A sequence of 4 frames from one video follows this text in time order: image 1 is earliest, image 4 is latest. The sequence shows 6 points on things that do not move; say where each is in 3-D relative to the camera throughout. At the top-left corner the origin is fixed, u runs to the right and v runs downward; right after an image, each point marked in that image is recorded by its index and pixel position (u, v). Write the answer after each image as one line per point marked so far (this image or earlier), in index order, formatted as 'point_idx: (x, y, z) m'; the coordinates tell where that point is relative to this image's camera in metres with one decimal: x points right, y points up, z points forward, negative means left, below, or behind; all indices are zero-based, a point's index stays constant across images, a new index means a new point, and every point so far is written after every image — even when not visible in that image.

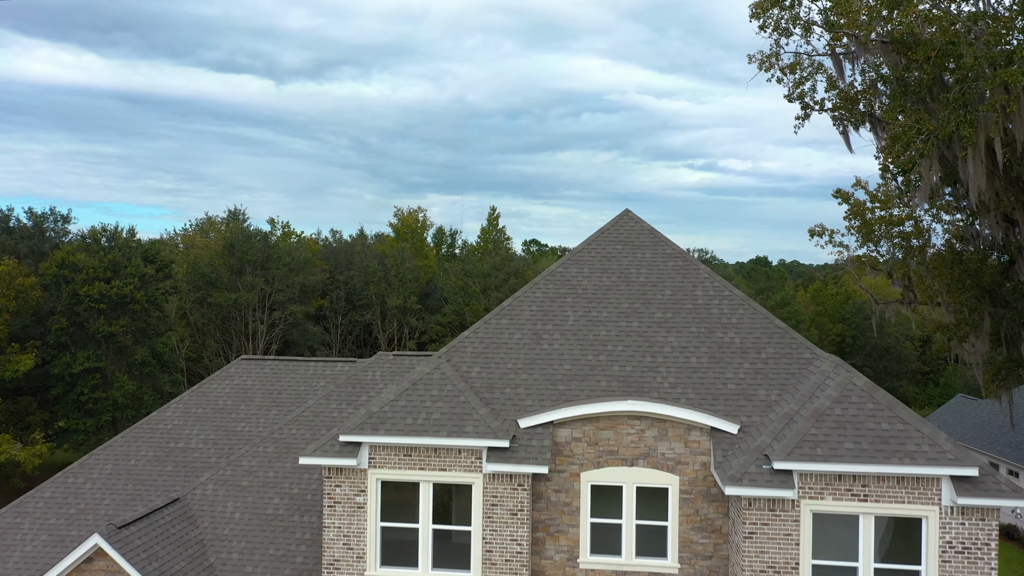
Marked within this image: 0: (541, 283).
0: (+0.4, +0.1, +8.4) m
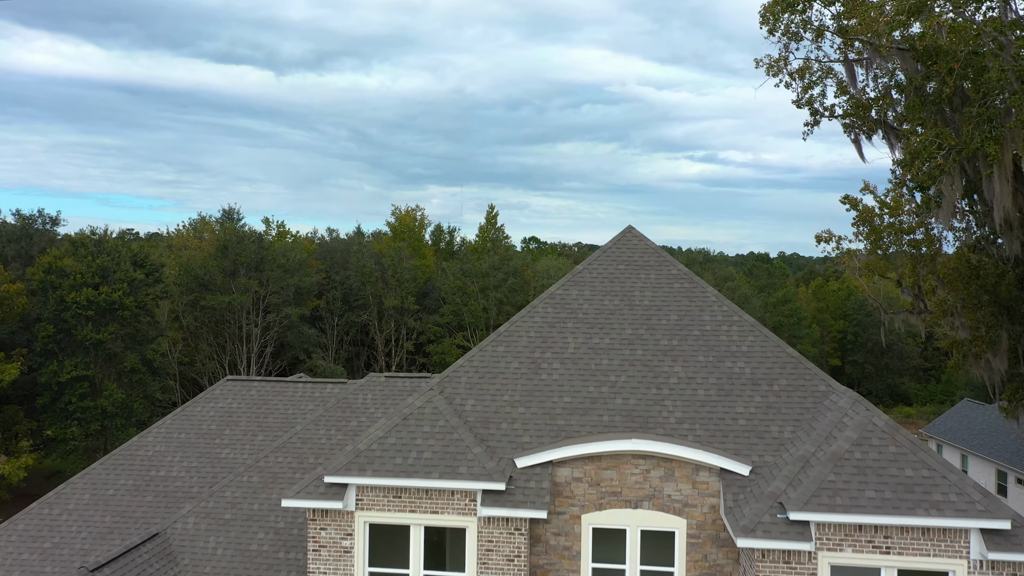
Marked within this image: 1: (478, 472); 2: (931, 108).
0: (+0.4, -0.3, +7.9) m
1: (-0.3, -1.9, +6.3) m
2: (+6.0, +2.5, +8.7) m
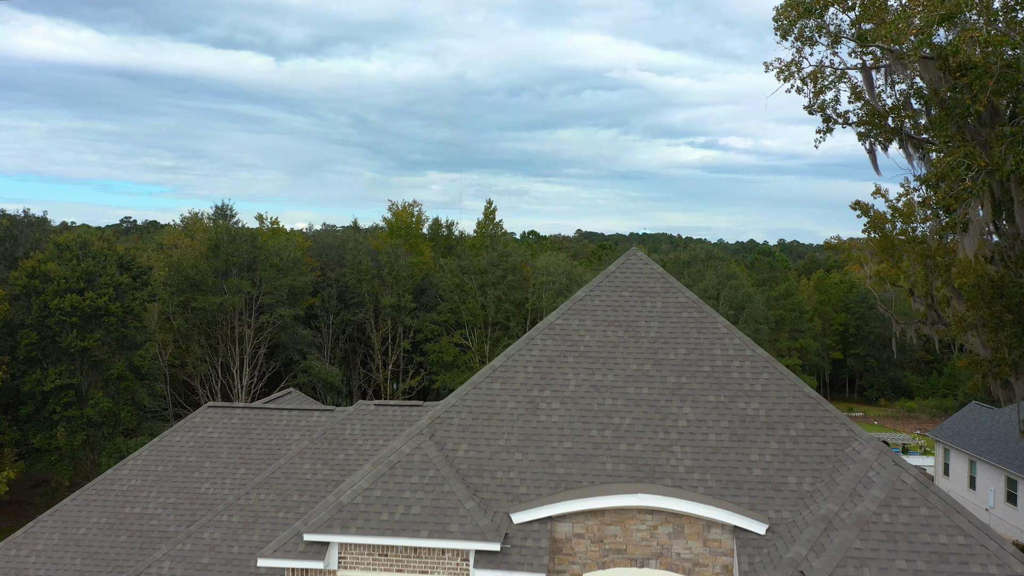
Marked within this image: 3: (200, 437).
0: (+0.3, -0.6, +7.4) m
1: (-0.4, -2.3, +5.8) m
2: (+5.9, +2.2, +8.1) m
3: (-4.6, -2.2, +9.0) m
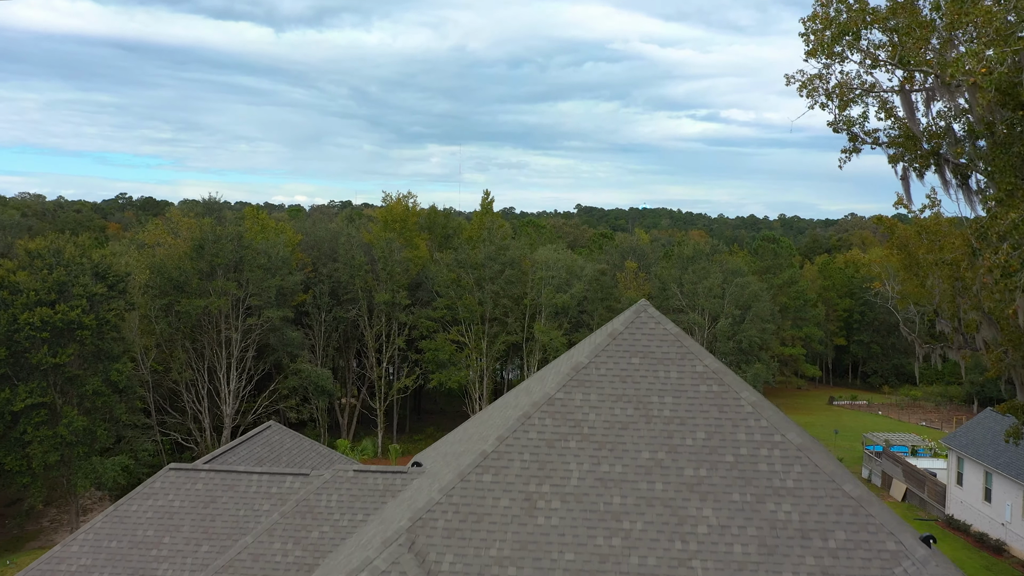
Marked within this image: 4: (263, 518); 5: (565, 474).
0: (+0.2, -1.4, +6.4) m
1: (-0.5, -3.1, +4.9) m
2: (+5.8, +1.5, +7.1) m
3: (-4.7, -2.9, +8.1) m
4: (-3.2, -2.9, +7.9) m
5: (+0.5, -1.8, +6.1) m
